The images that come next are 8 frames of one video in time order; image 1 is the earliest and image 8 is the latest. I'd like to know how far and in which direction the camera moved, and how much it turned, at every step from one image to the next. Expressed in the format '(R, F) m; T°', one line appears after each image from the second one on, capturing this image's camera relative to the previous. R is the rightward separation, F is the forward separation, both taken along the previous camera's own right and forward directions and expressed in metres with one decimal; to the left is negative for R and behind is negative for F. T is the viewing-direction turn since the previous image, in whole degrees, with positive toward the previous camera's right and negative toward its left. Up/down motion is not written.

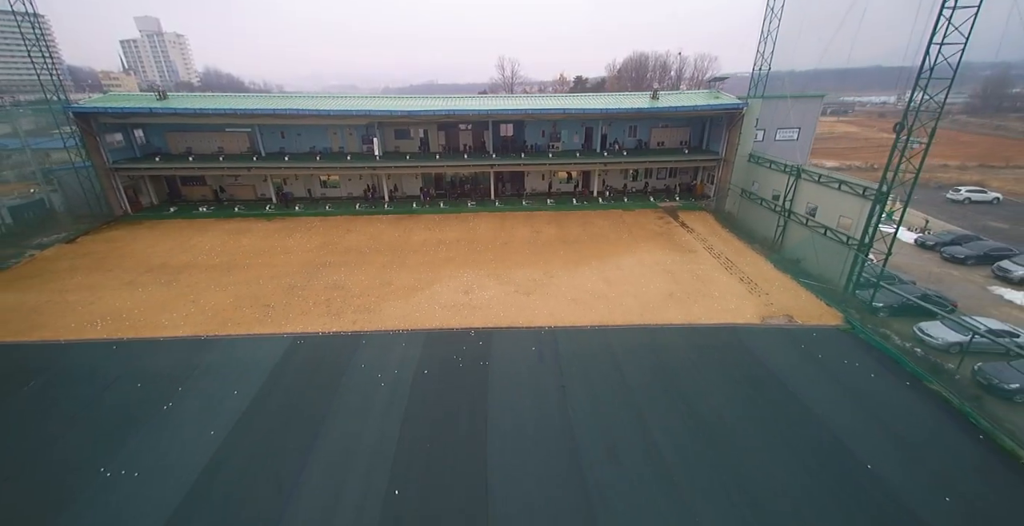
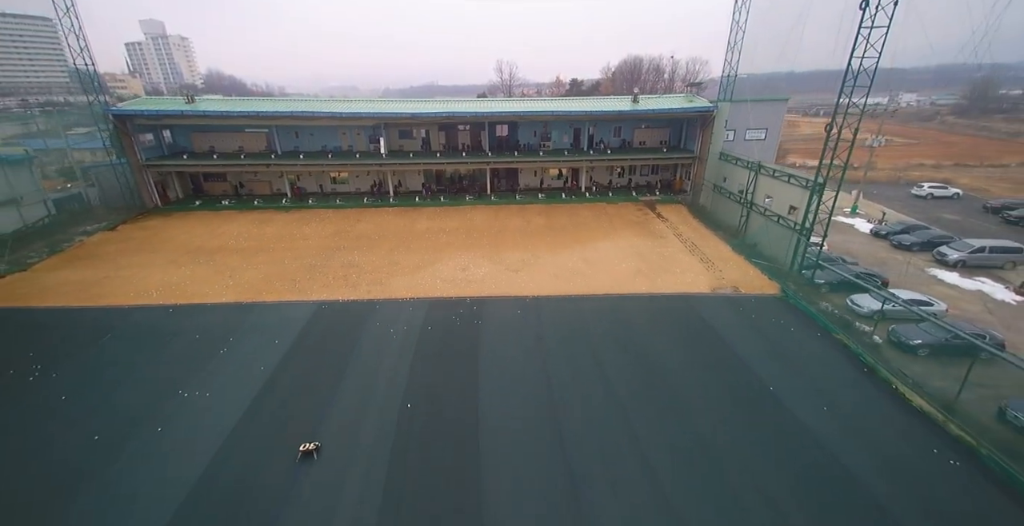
(+0.3, -1.6) m; 0°
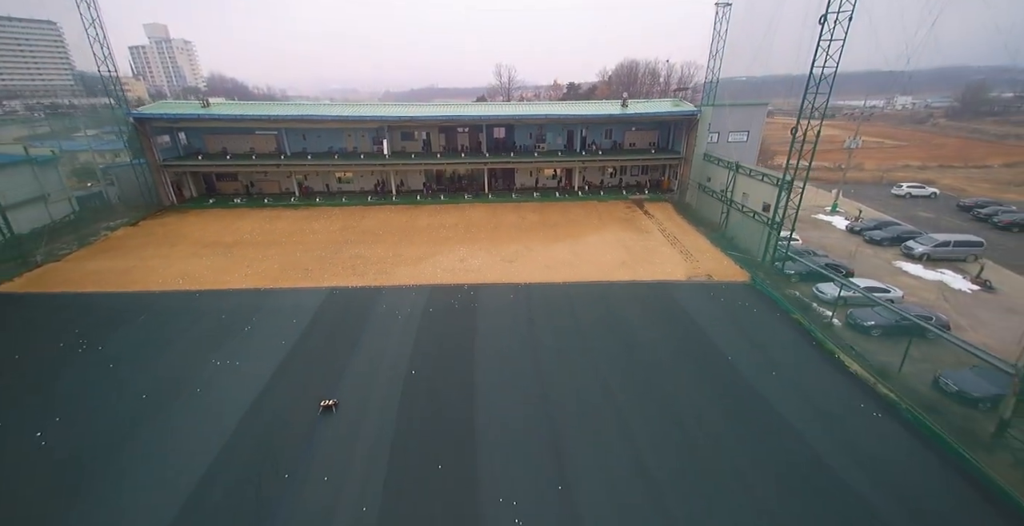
(+0.2, -1.0) m; 0°
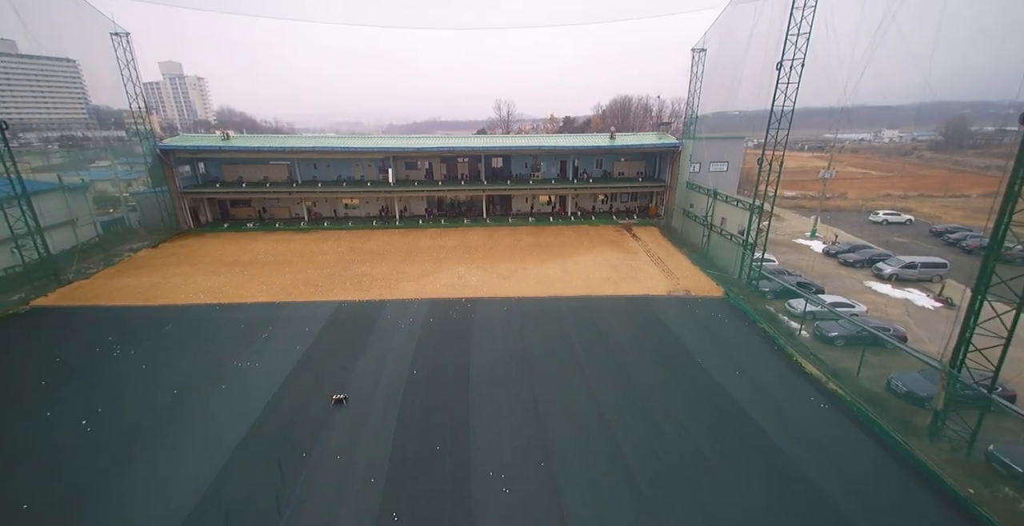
(+0.2, -1.0) m; 0°
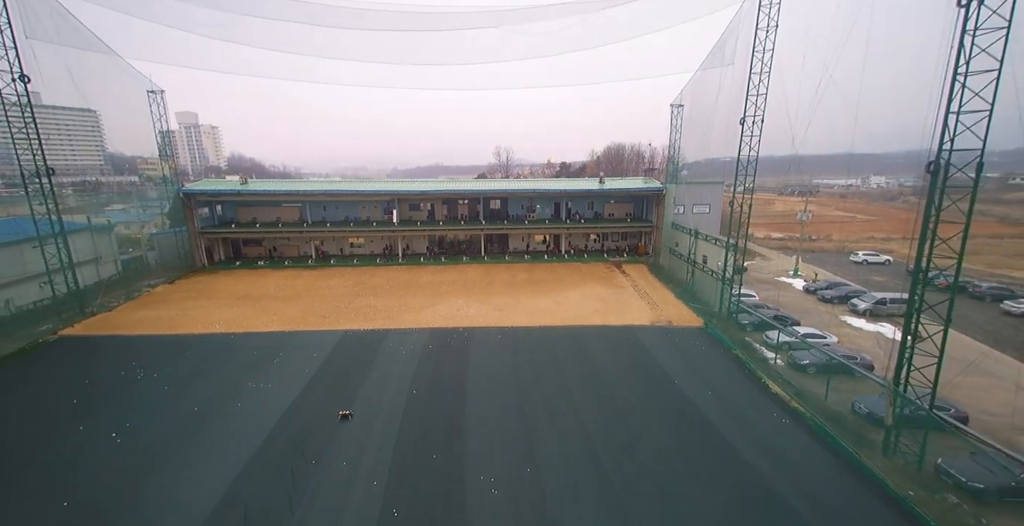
(+0.2, -1.0) m; 0°
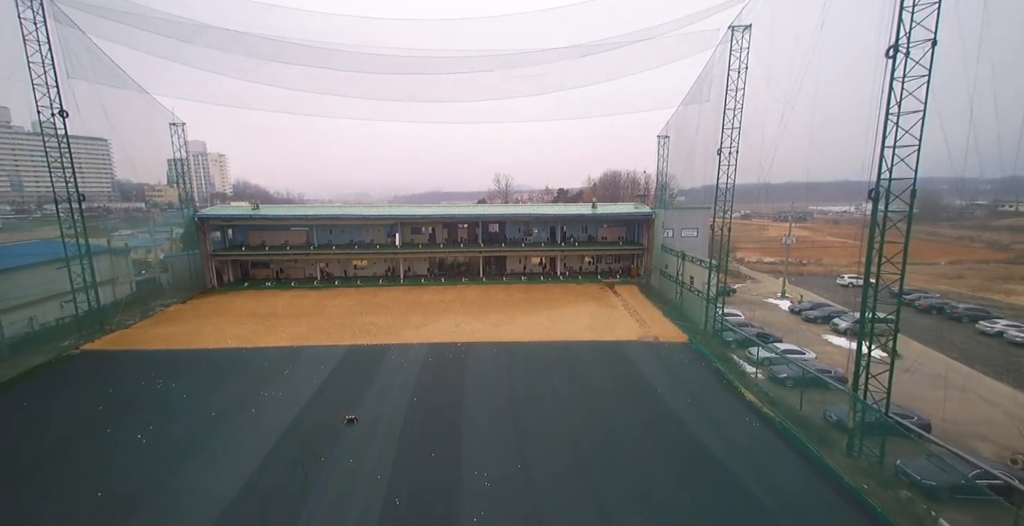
(+0.2, -0.9) m; 0°
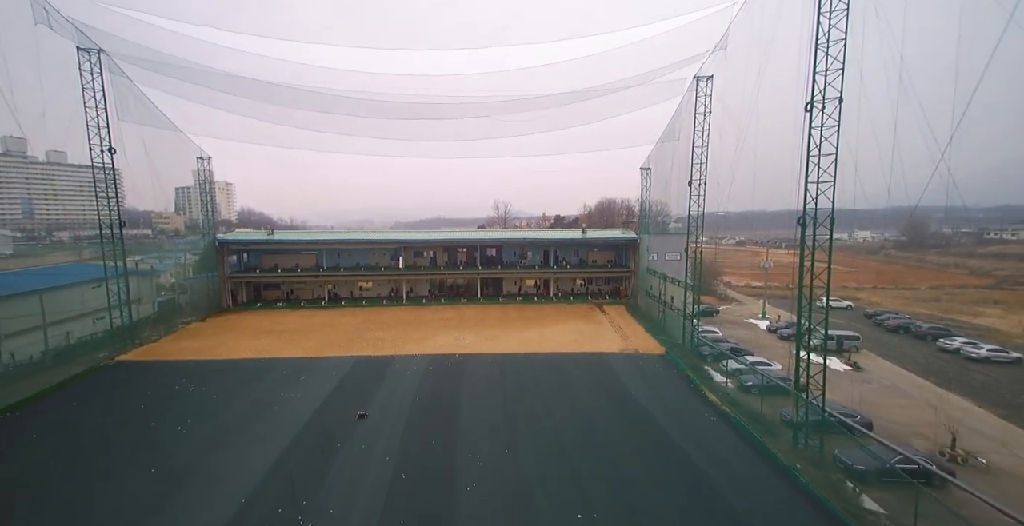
(+0.2, -1.6) m; 0°
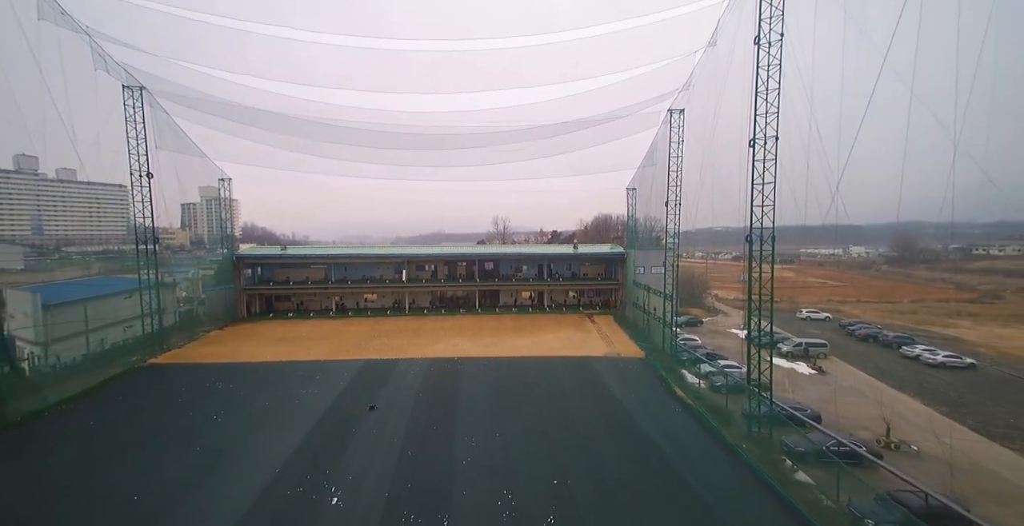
(+0.3, -1.7) m; 0°
